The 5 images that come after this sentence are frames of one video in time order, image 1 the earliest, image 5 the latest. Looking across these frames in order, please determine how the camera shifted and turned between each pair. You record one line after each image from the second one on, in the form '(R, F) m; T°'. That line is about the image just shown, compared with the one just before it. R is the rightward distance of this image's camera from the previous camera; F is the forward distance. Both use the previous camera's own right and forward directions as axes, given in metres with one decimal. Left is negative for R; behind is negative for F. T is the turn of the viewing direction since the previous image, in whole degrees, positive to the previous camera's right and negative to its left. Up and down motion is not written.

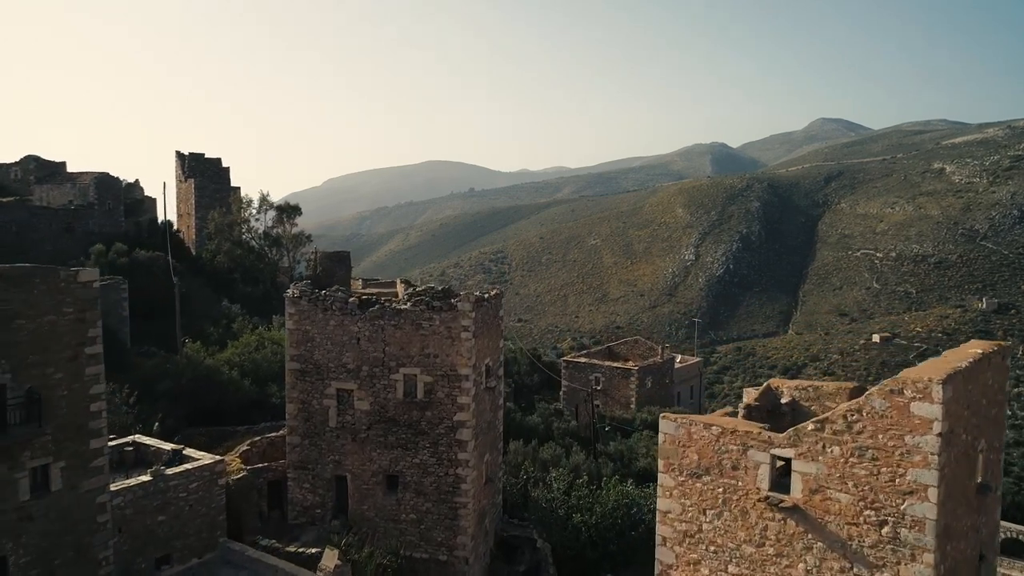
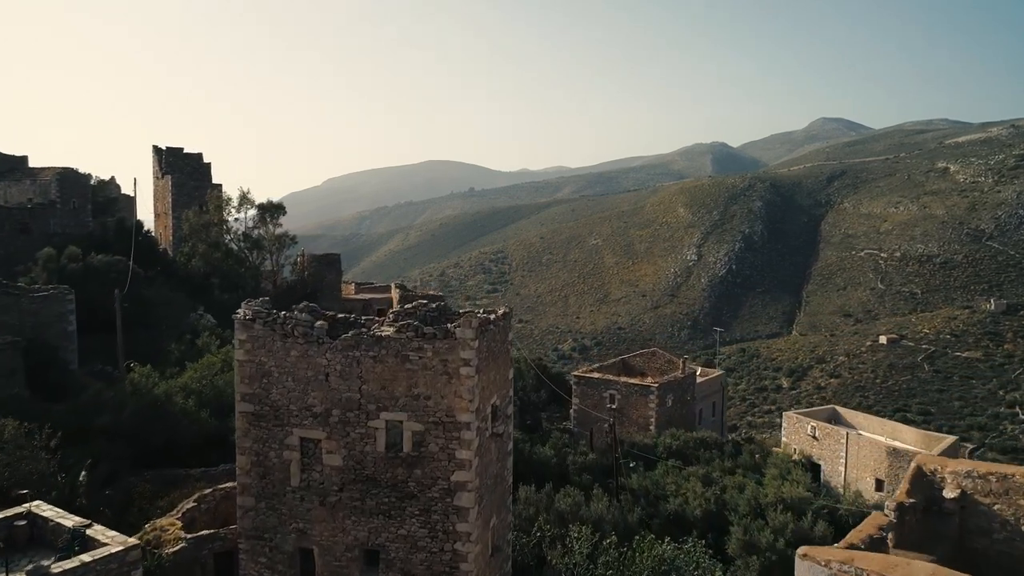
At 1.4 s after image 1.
(-0.1, +1.0) m; 0°
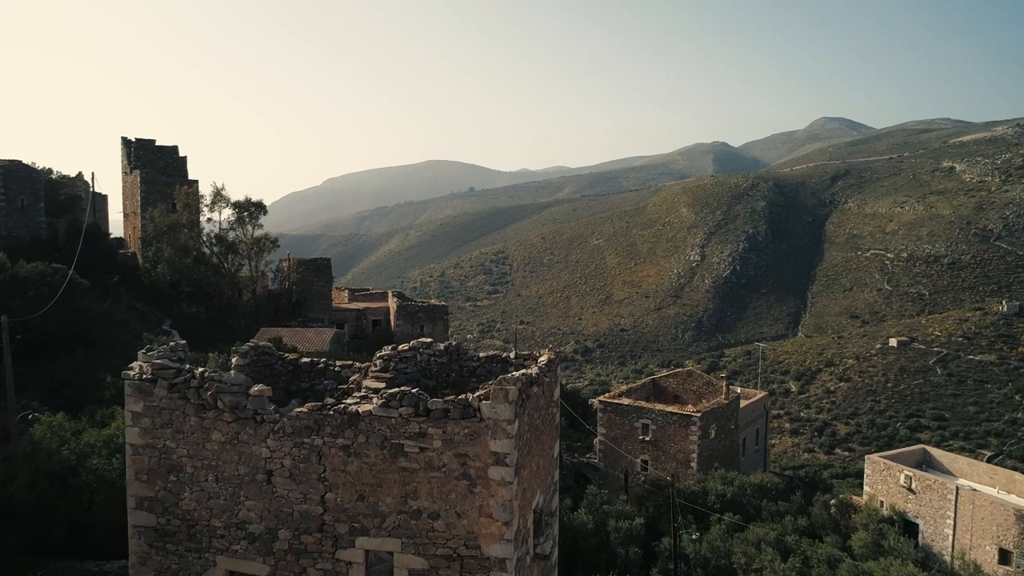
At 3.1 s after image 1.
(-0.2, +1.3) m; 0°
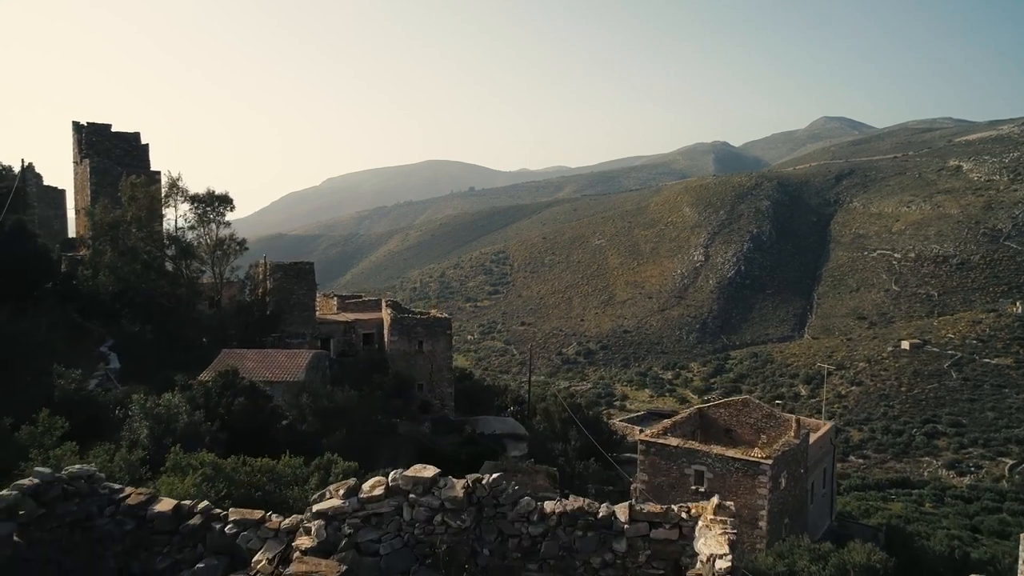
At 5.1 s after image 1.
(-0.2, +1.5) m; 0°
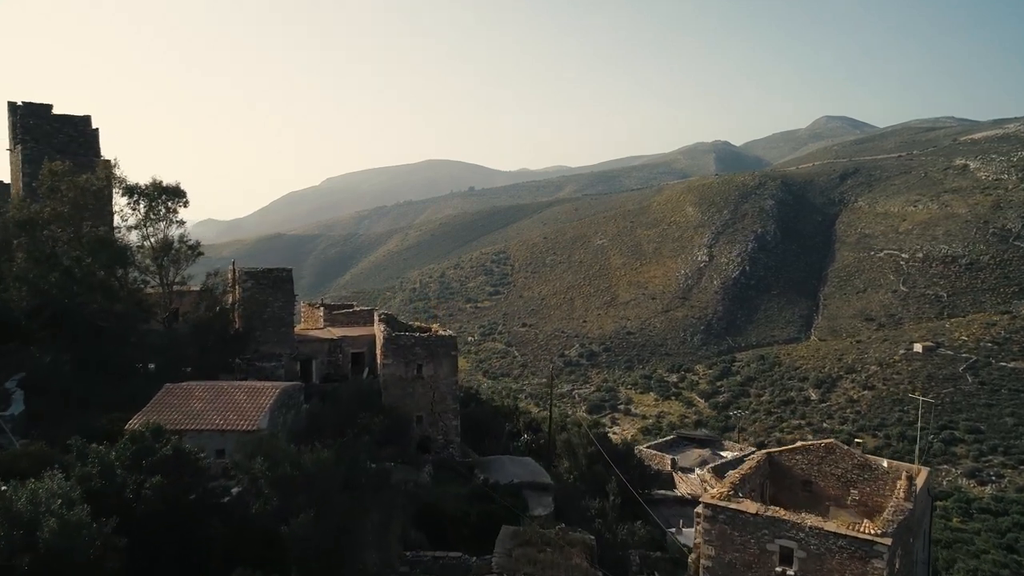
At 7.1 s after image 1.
(-0.2, +1.5) m; 0°
